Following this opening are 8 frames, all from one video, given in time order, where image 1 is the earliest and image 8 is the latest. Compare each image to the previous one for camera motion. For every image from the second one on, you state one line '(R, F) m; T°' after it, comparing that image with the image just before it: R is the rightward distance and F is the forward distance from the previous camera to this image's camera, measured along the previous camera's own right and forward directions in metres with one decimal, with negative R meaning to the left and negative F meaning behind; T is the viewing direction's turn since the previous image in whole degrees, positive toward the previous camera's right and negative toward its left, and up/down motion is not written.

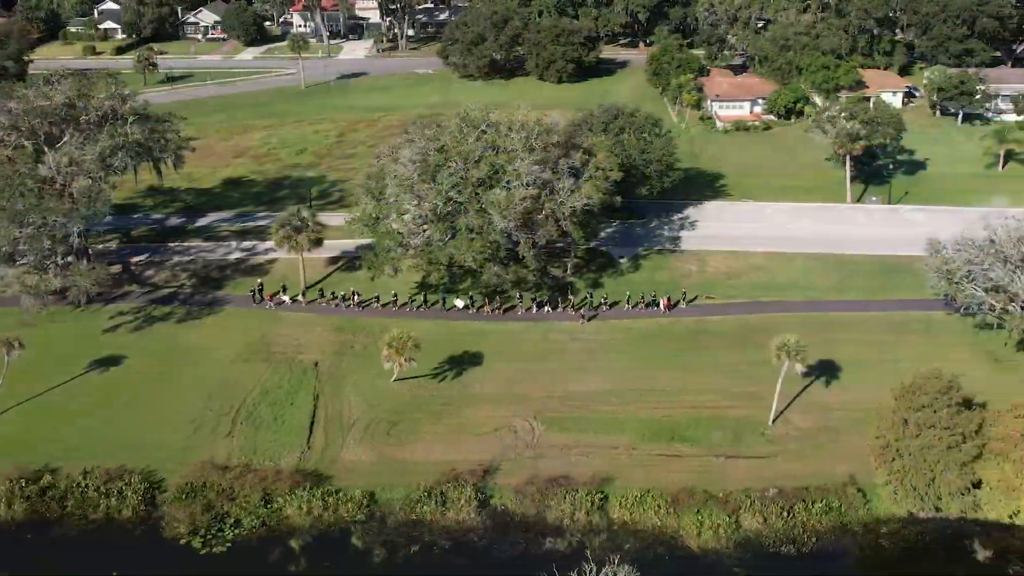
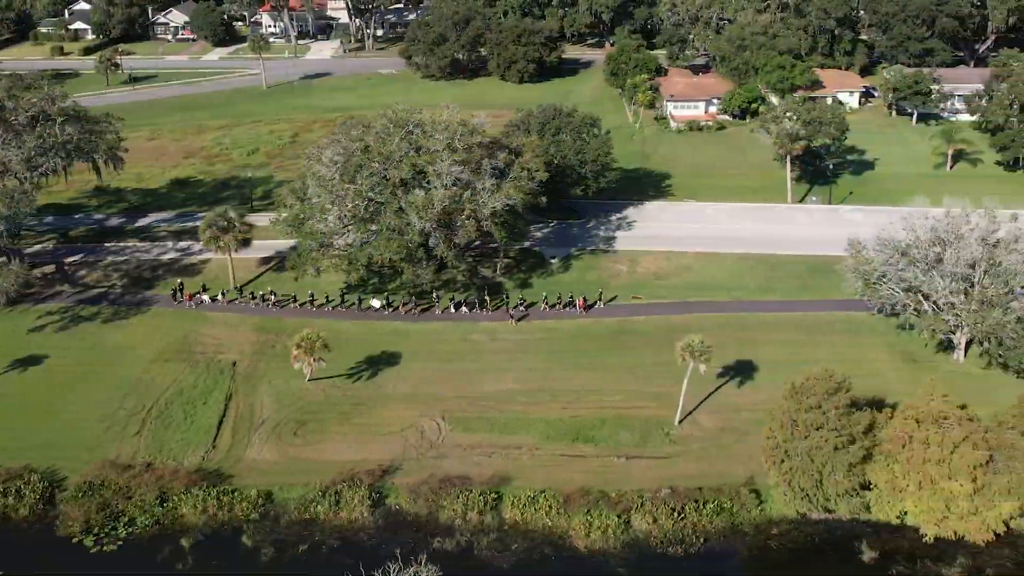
(+4.6, -0.1) m; 0°
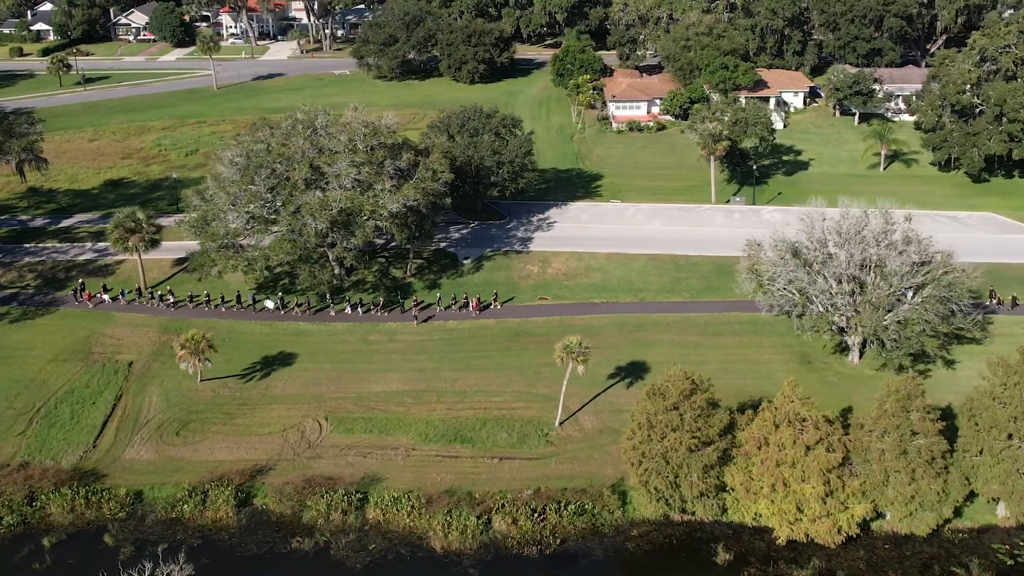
(+6.0, -0.1) m; -1°
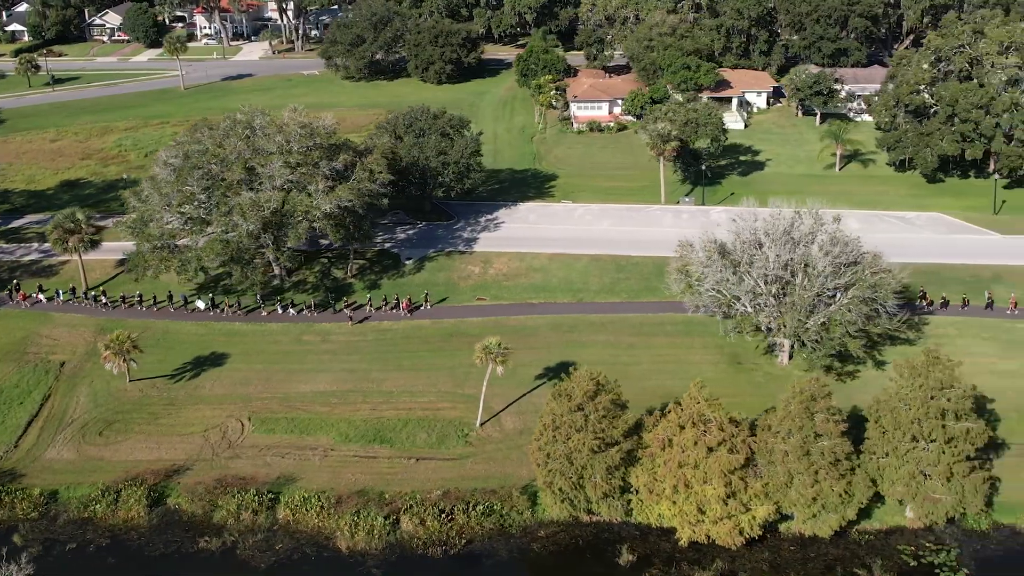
(+3.9, -0.1) m; 0°
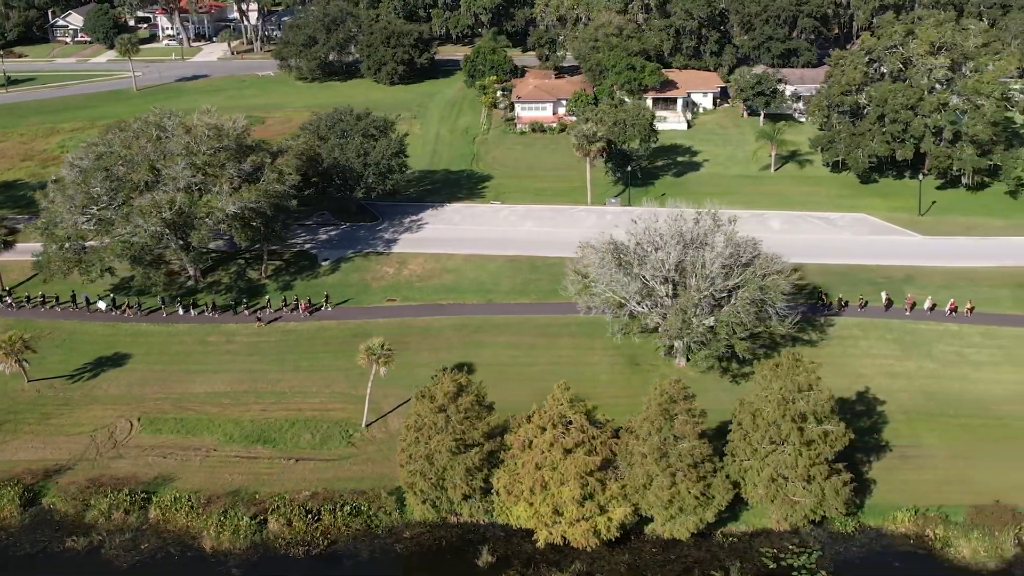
(+5.7, -0.1) m; 0°
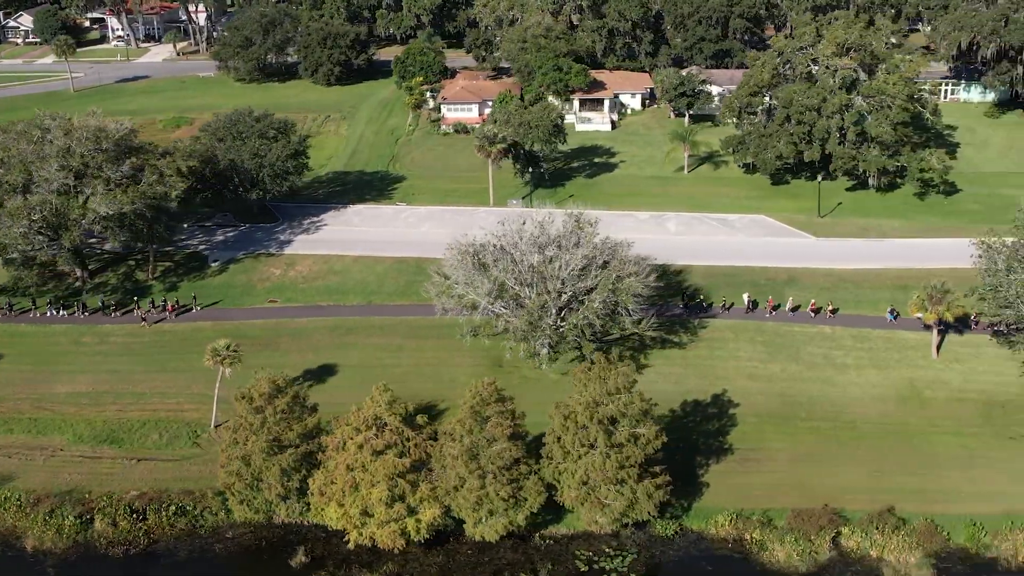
(+7.7, -0.1) m; -1°
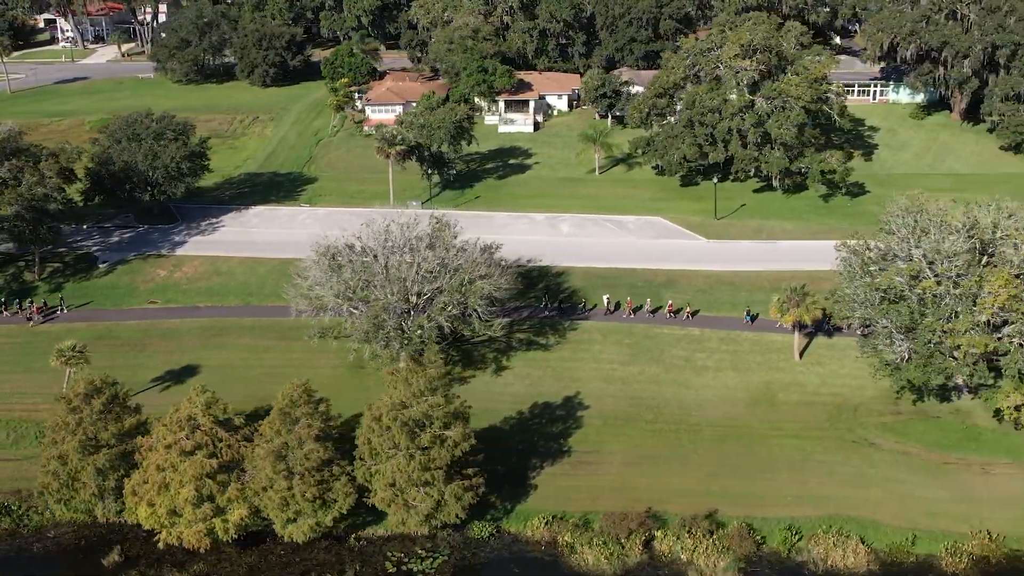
(+7.8, -0.1) m; -1°
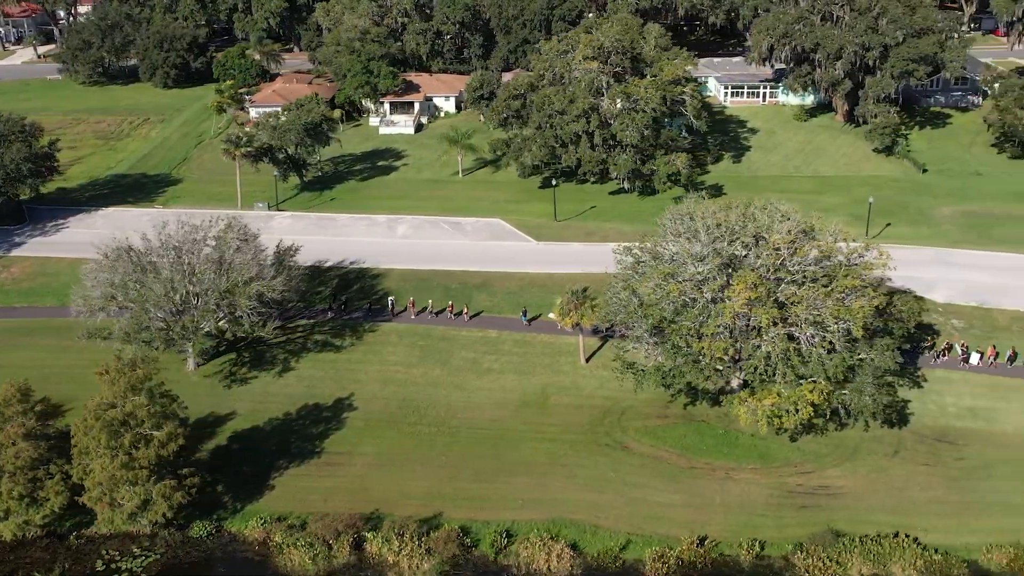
(+12.0, 0.0) m; -1°
